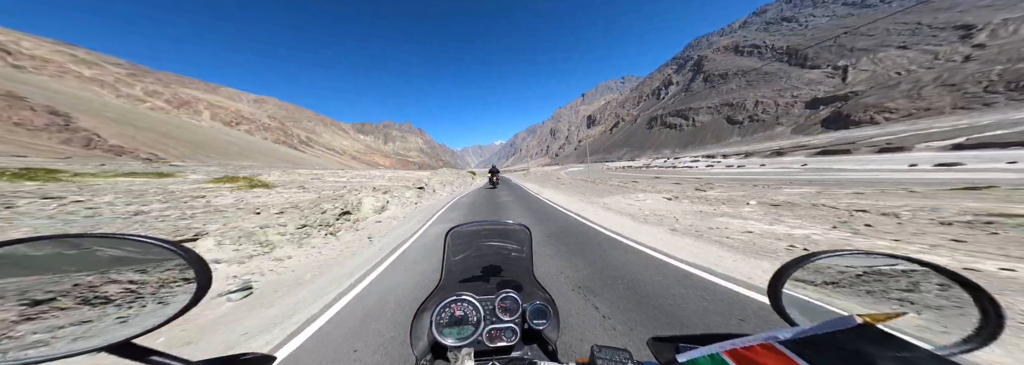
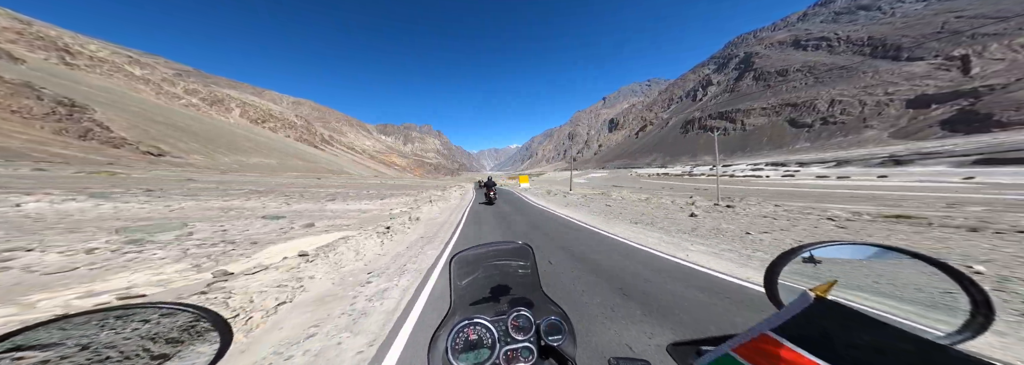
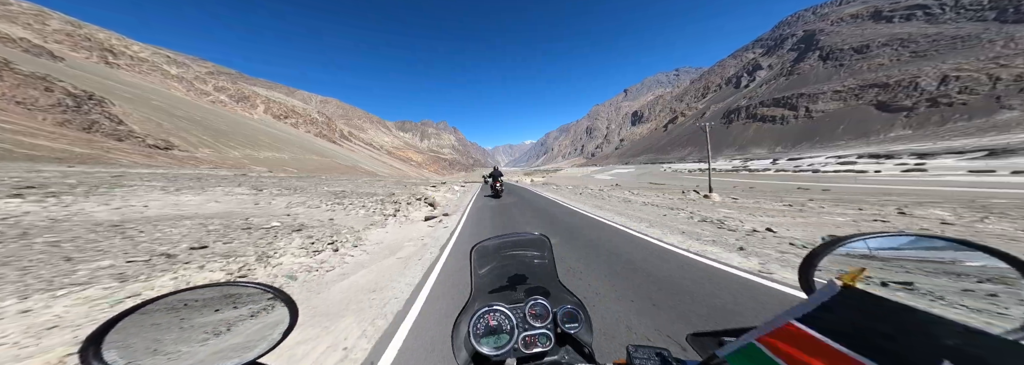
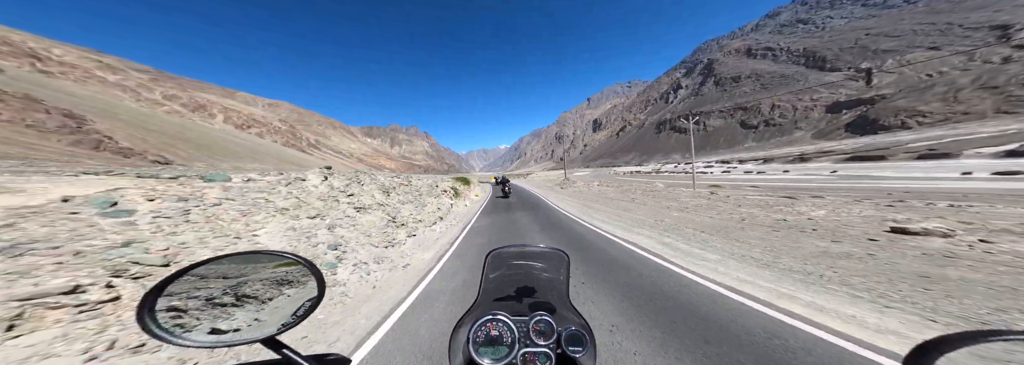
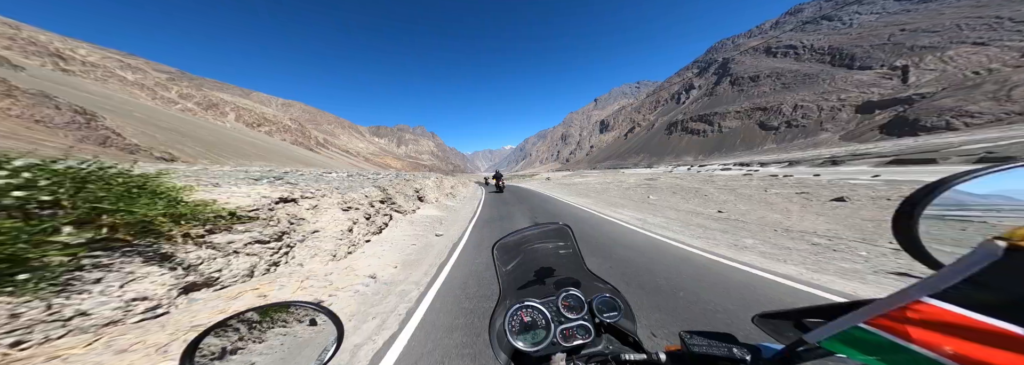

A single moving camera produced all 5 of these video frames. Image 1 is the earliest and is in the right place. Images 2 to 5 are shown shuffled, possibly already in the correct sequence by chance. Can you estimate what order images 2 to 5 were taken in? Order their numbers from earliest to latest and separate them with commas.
4, 5, 2, 3
